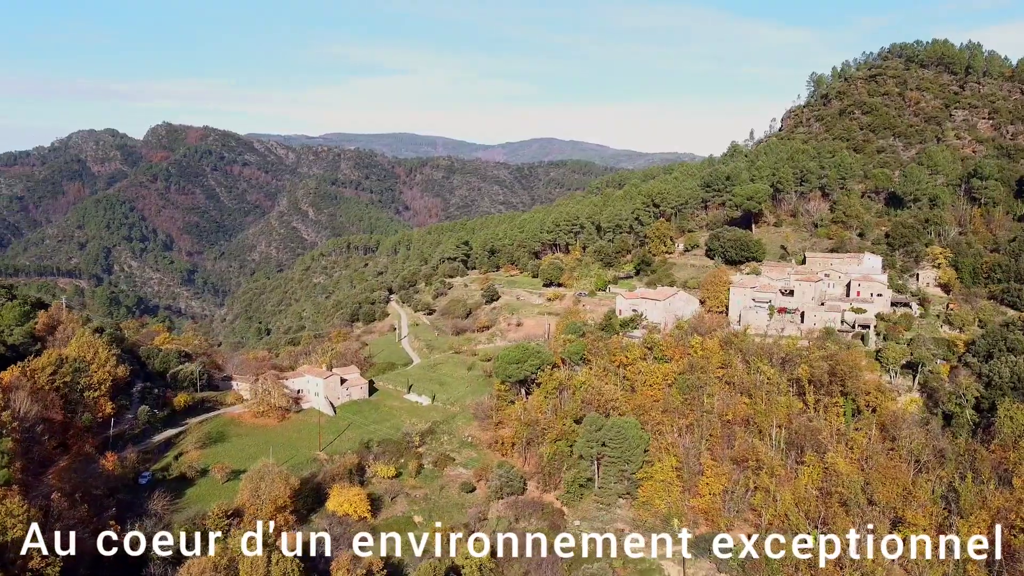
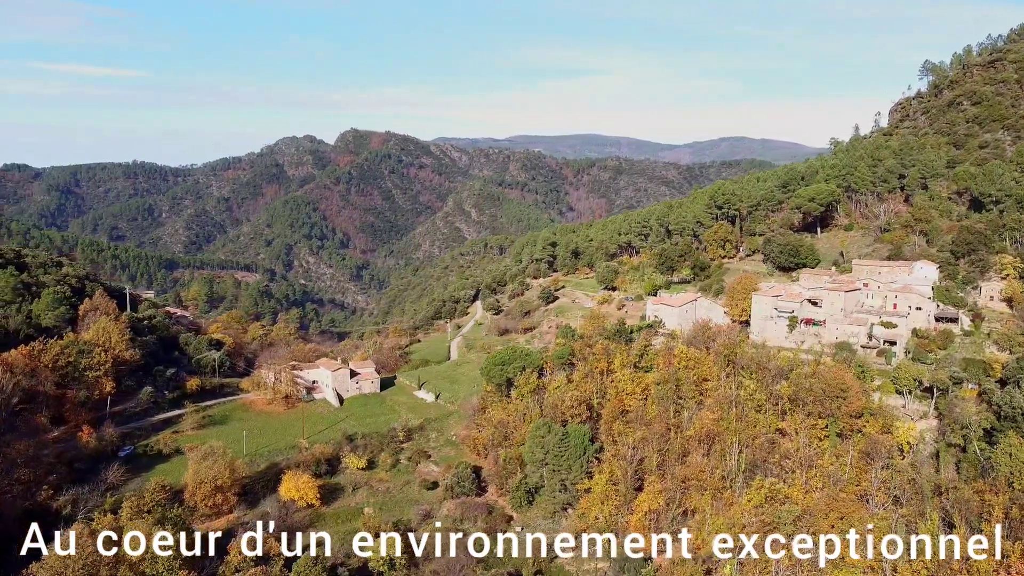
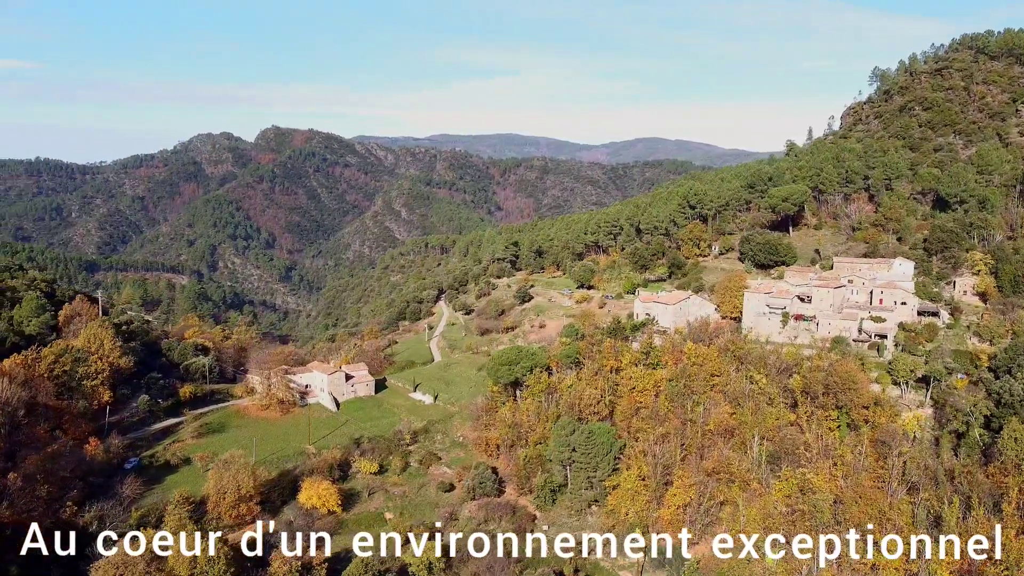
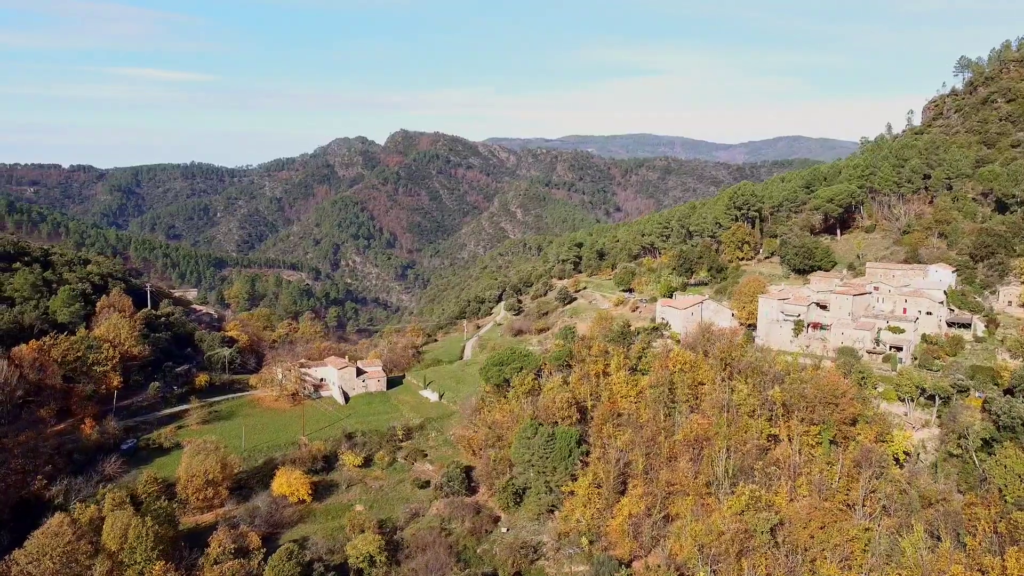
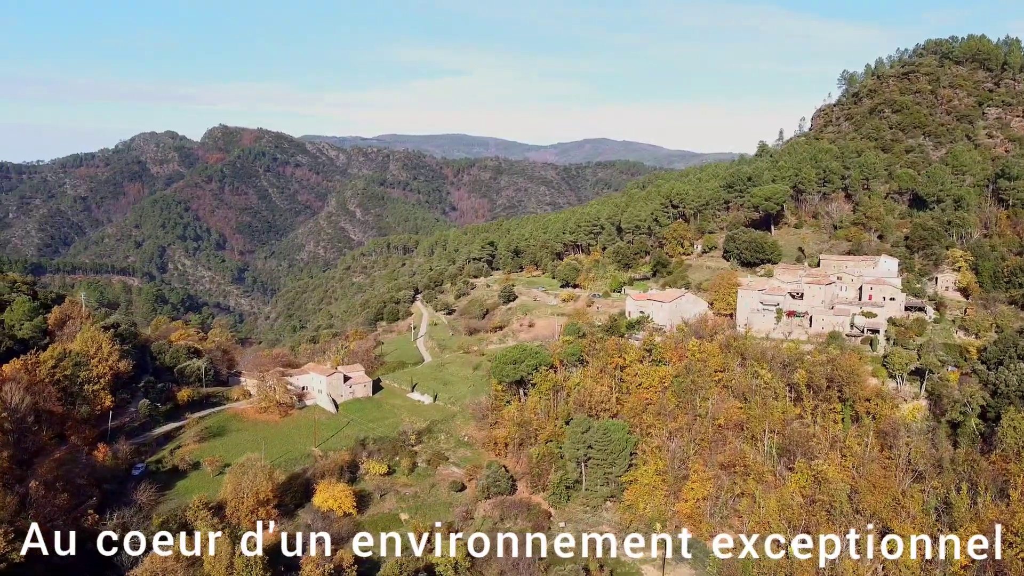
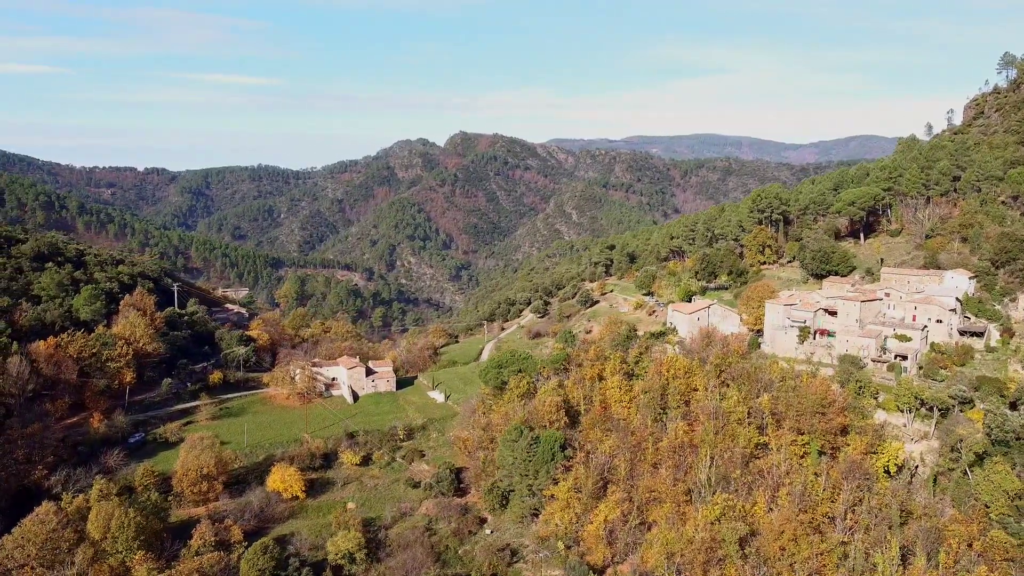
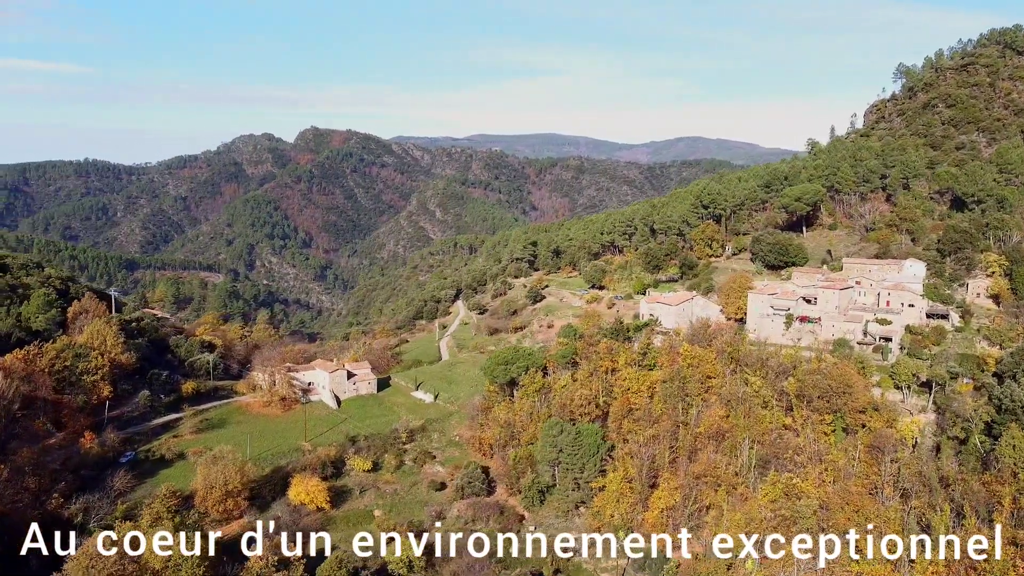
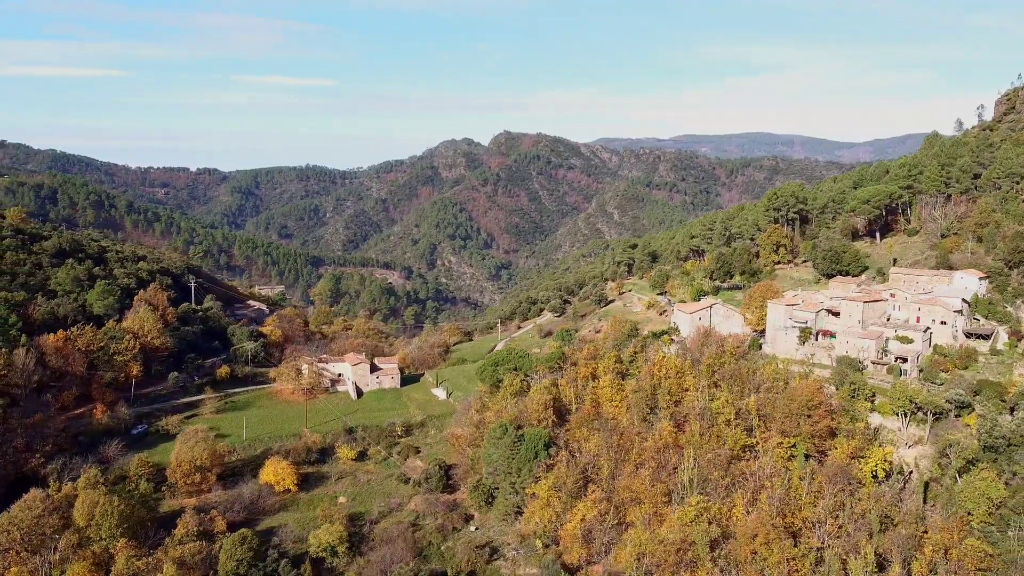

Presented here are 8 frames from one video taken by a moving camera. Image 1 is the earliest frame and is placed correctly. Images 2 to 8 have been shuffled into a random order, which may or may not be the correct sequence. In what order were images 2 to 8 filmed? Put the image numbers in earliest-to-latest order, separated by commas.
5, 3, 7, 2, 4, 6, 8
